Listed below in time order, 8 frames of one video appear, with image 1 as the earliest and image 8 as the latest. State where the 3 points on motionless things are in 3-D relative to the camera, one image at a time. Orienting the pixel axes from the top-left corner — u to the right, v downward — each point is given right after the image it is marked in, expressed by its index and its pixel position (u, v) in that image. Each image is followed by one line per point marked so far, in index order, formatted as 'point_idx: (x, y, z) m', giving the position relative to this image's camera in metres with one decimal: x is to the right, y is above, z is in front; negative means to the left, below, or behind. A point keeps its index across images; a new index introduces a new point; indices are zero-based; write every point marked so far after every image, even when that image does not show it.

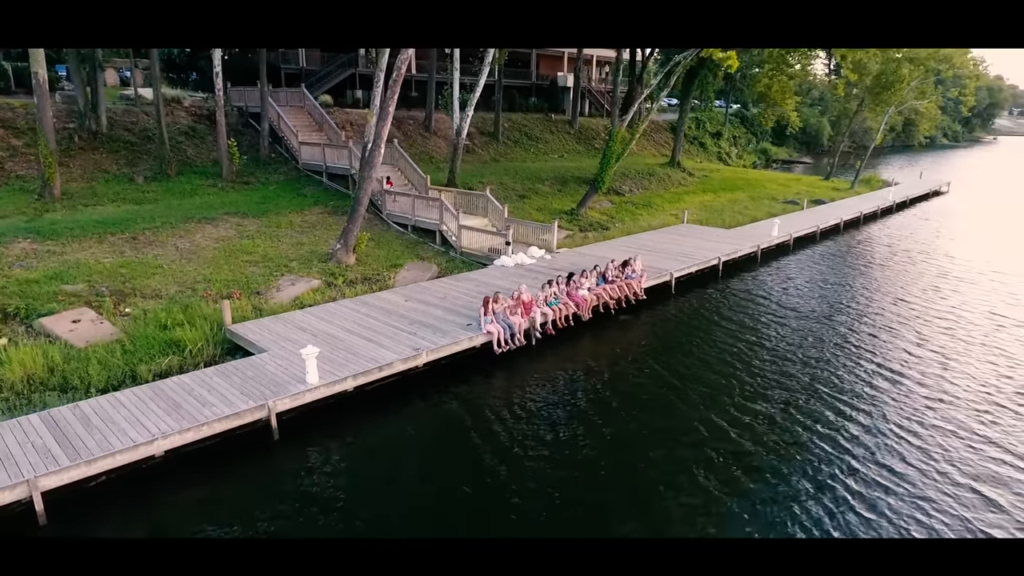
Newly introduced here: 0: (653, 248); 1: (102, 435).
0: (+3.4, +1.0, +15.3) m
1: (-3.9, -1.4, +6.3) m
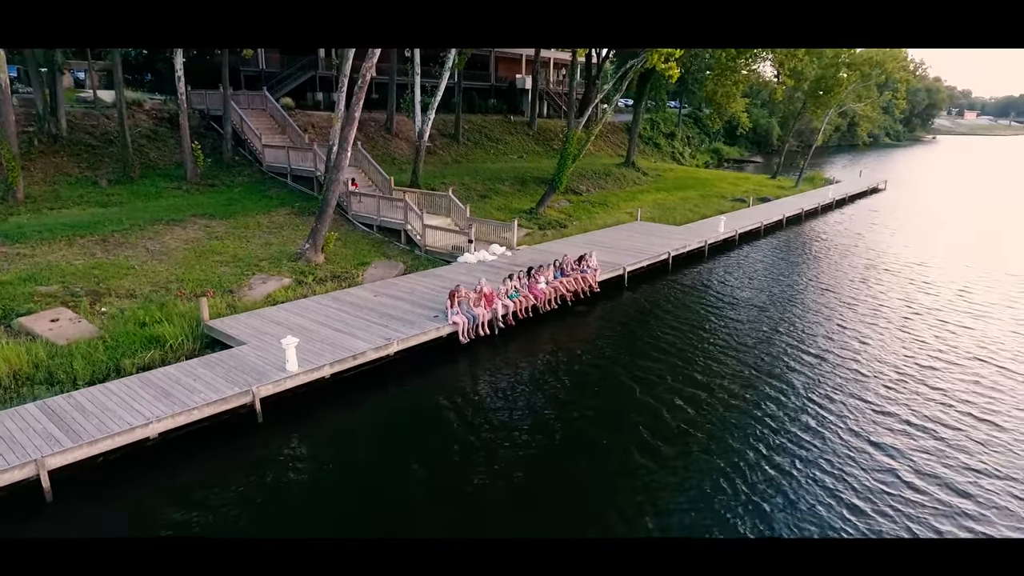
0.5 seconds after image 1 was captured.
0: (+2.5, +1.1, +16.2) m
1: (-4.3, -1.4, +6.7) m
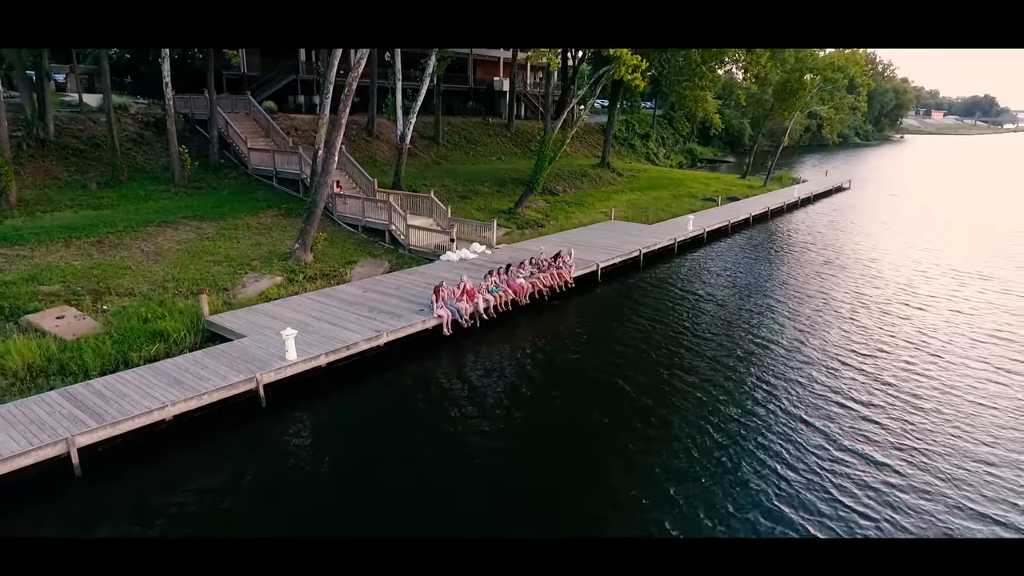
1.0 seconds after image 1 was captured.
0: (+1.9, +1.2, +17.1) m
1: (-4.5, -1.3, +7.4) m
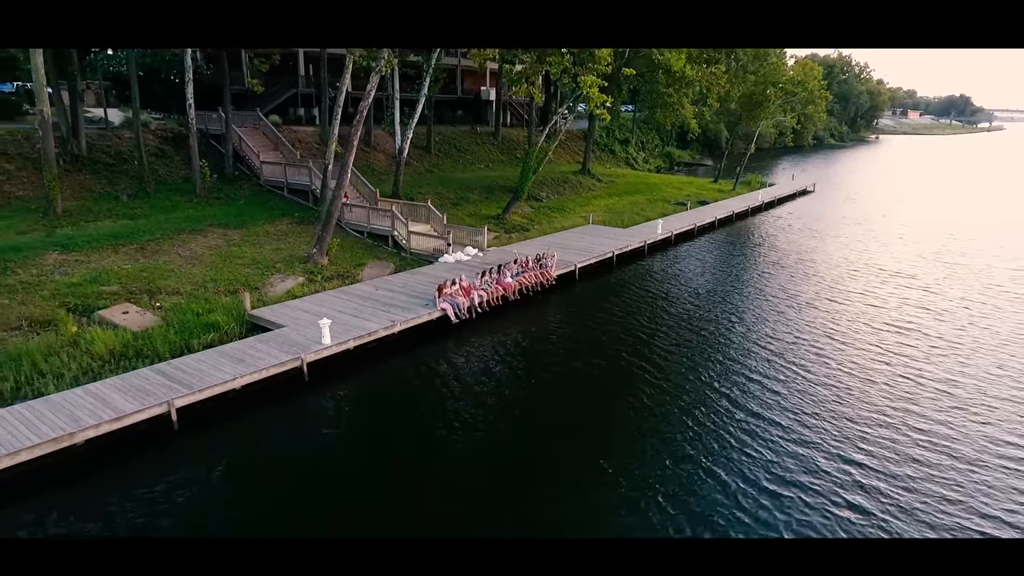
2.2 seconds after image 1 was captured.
0: (+1.6, +1.3, +19.3) m
1: (-4.6, -1.3, +9.5) m
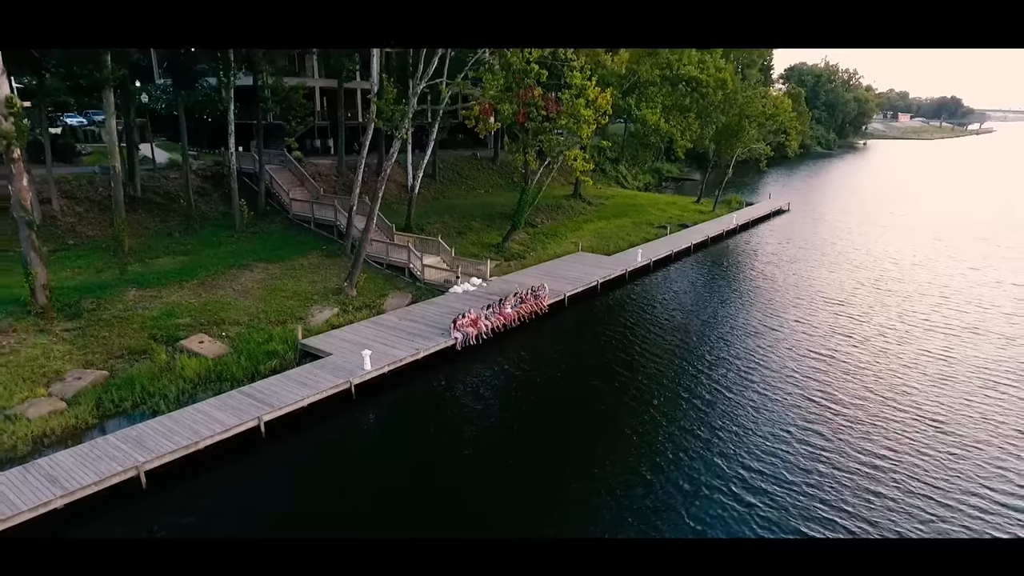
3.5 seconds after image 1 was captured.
0: (+1.5, +0.5, +22.3) m
1: (-4.6, -2.1, +12.5) m
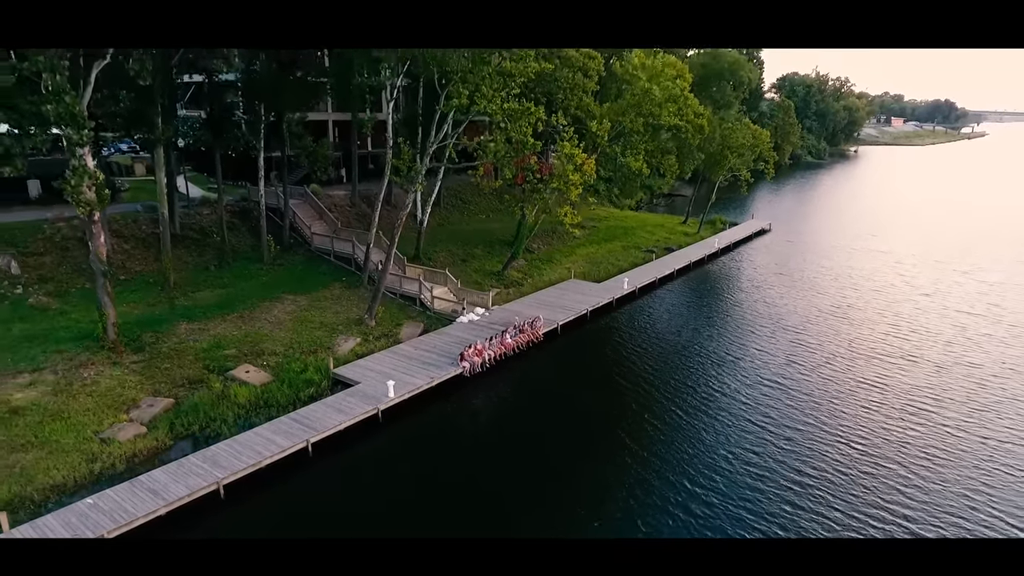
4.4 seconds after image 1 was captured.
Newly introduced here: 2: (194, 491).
0: (+1.5, -0.6, +25.0) m
1: (-4.6, -3.2, +15.2) m
2: (-6.2, -3.9, +12.5) m
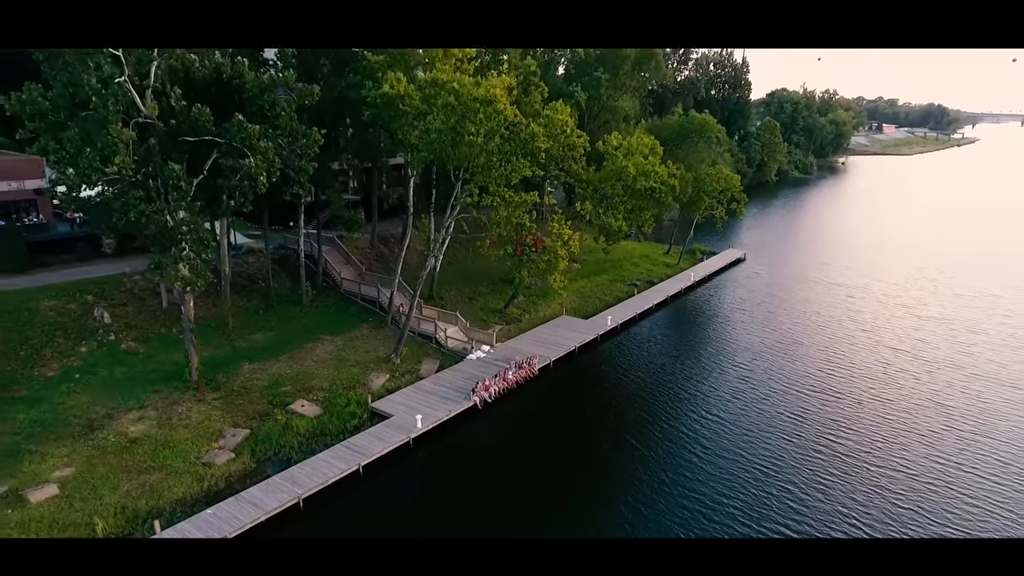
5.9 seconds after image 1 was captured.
0: (+1.5, -2.4, +29.7) m
1: (-4.6, -5.0, +19.9) m
2: (-6.2, -5.8, +17.1) m
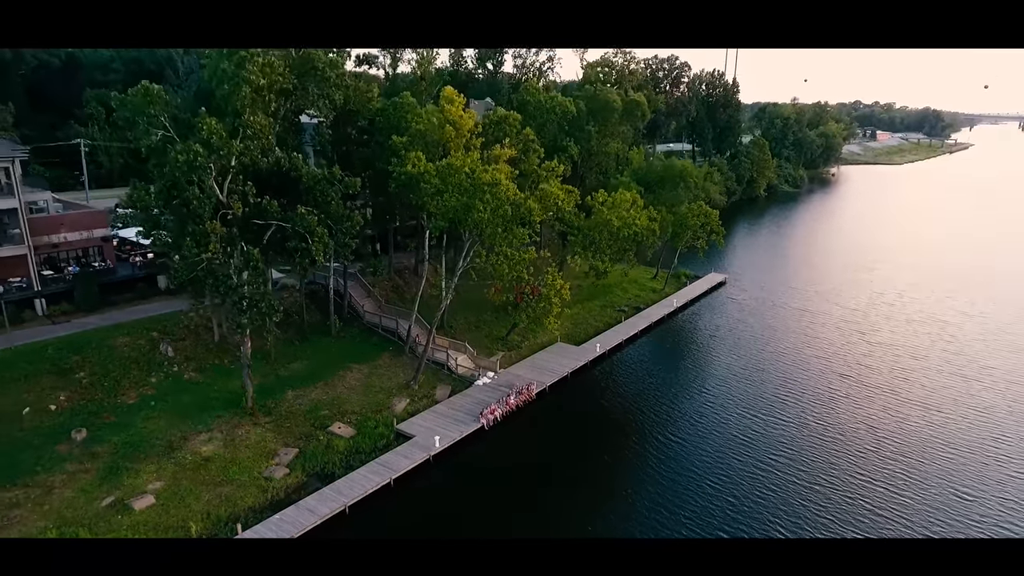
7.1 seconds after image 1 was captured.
0: (+1.6, -4.1, +34.3) m
1: (-4.5, -6.8, +24.4) m
2: (-6.1, -7.6, +21.7) m
